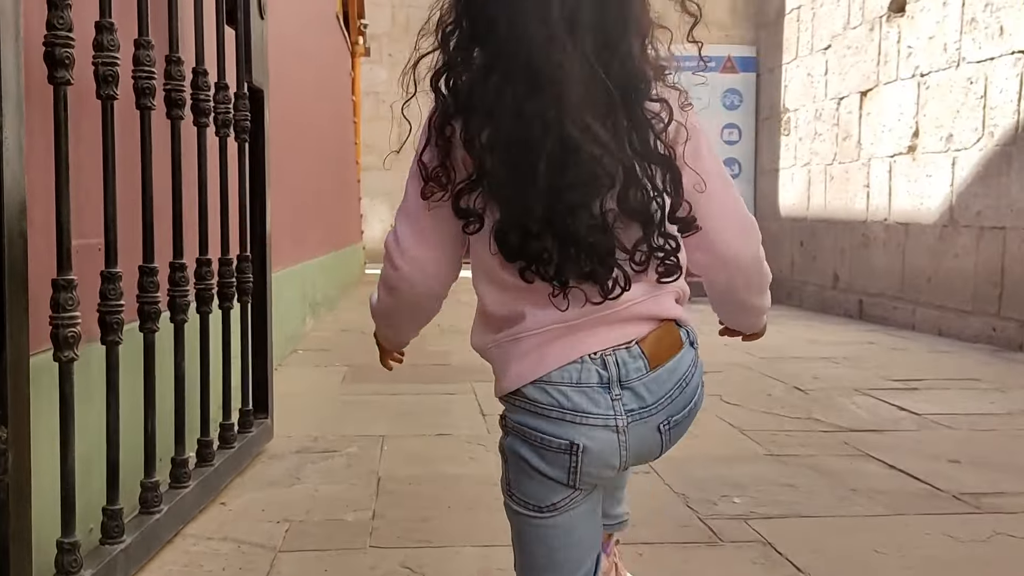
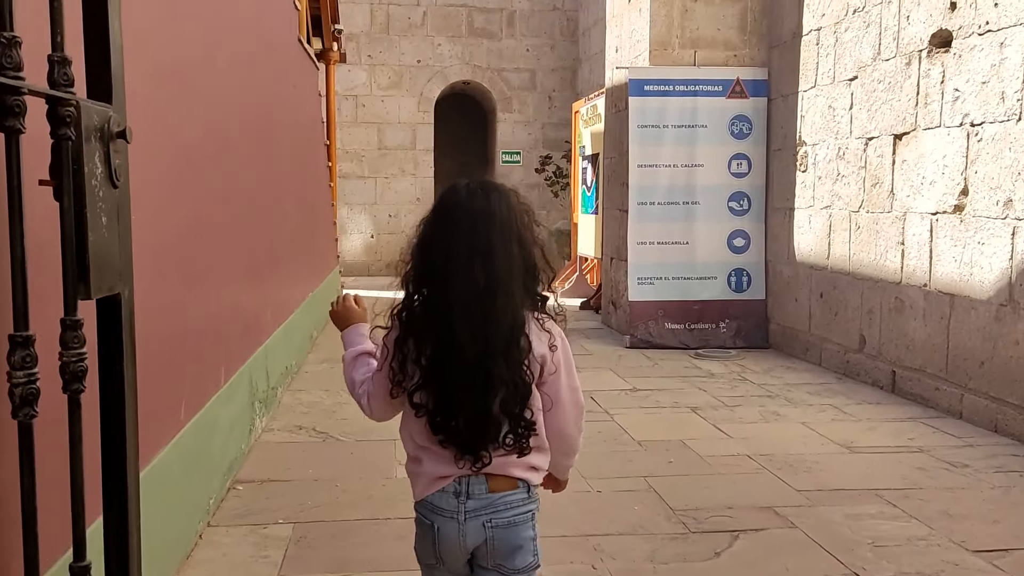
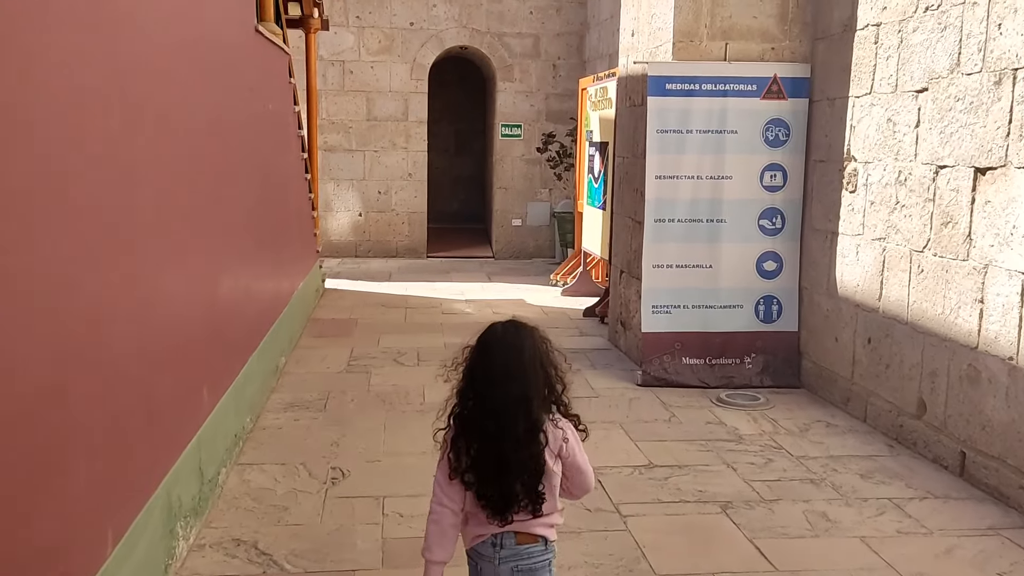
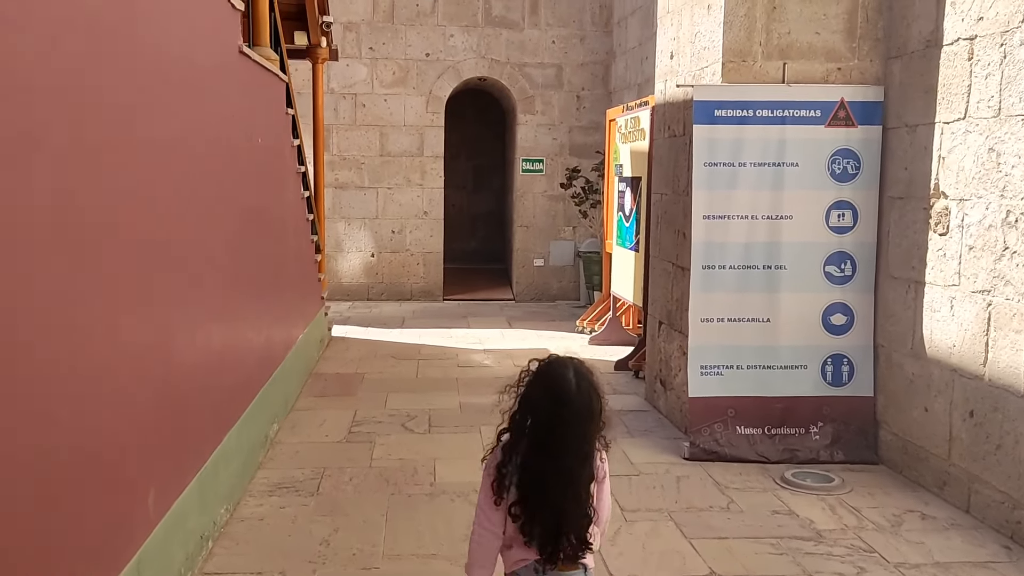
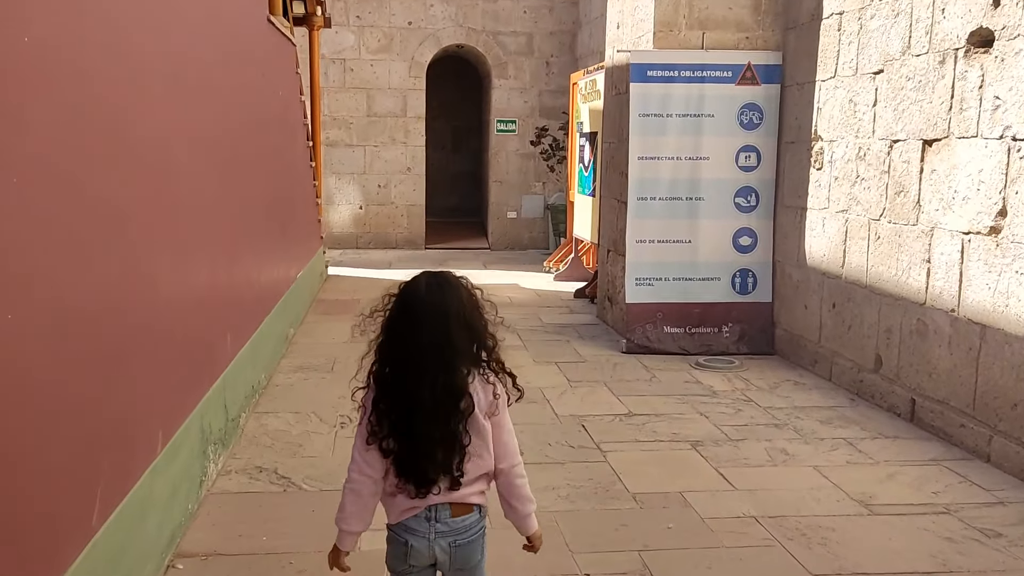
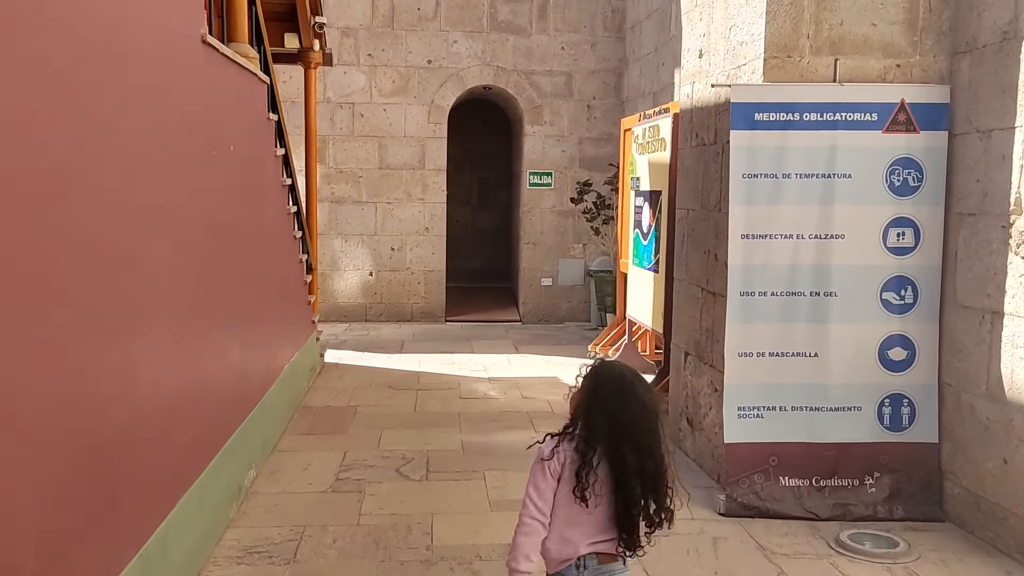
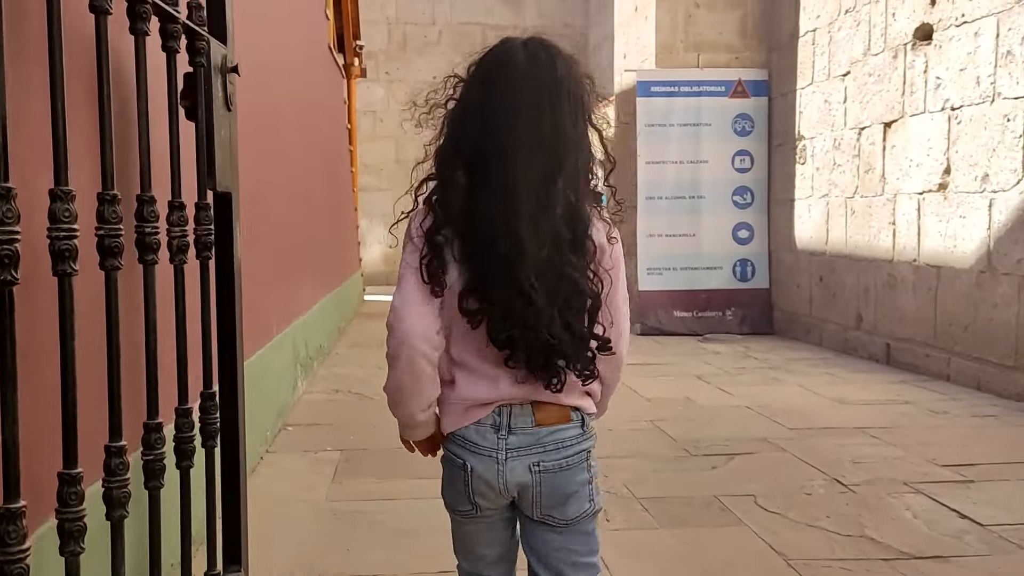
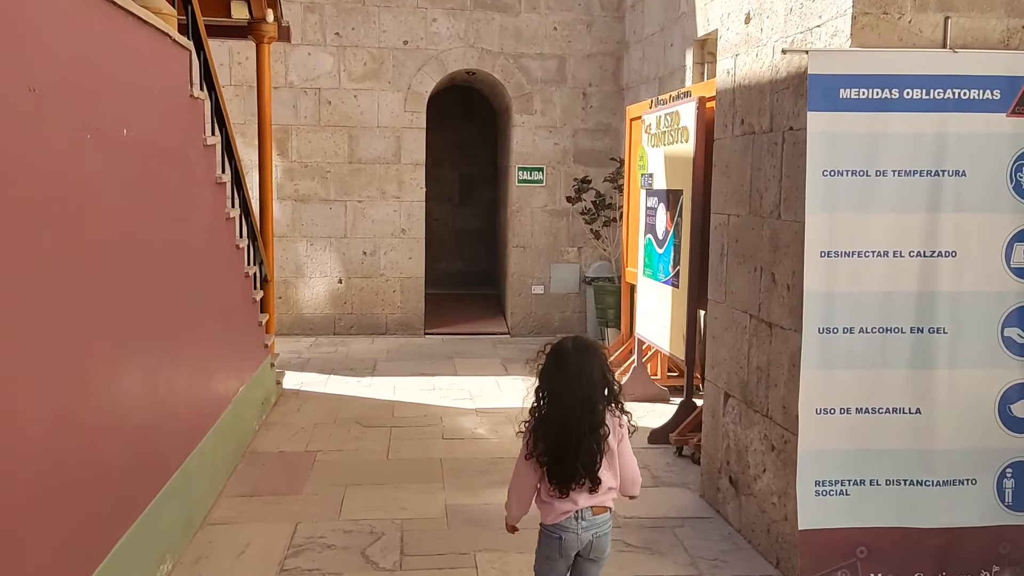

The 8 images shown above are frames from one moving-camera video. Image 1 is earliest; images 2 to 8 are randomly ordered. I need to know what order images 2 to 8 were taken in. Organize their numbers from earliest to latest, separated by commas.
7, 2, 5, 3, 4, 6, 8
